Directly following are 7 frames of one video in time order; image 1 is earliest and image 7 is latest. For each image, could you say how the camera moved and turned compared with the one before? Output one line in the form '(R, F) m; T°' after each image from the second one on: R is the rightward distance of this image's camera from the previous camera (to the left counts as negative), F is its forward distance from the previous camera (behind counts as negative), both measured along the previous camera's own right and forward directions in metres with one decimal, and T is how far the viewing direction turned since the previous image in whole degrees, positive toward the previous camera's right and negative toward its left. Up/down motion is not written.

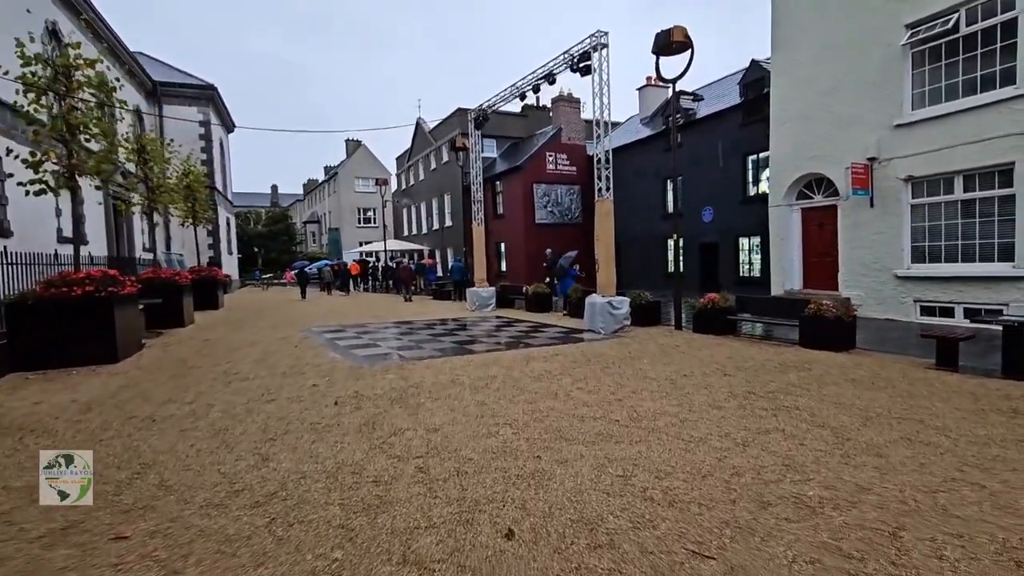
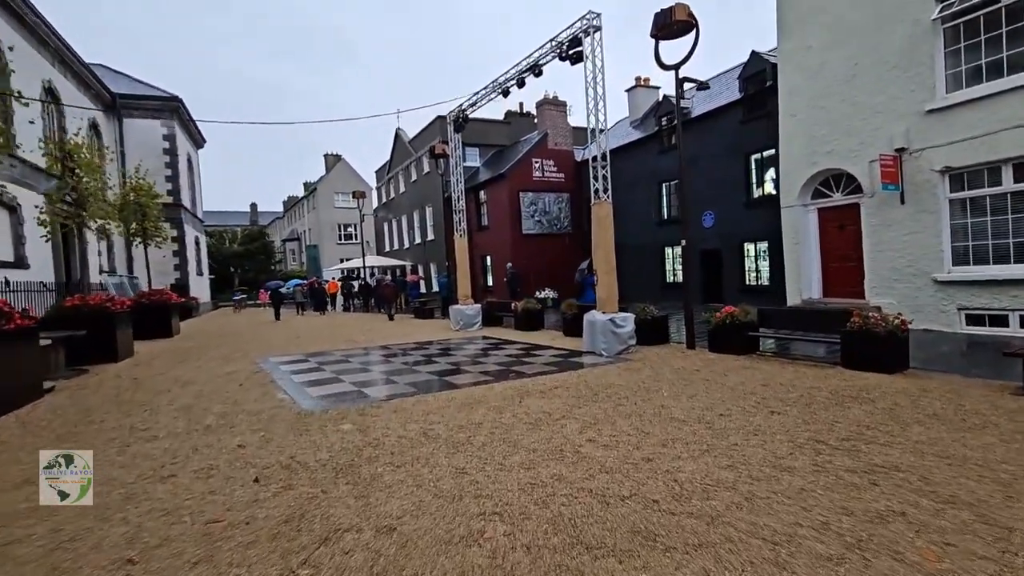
(0.0, +1.5) m; +1°
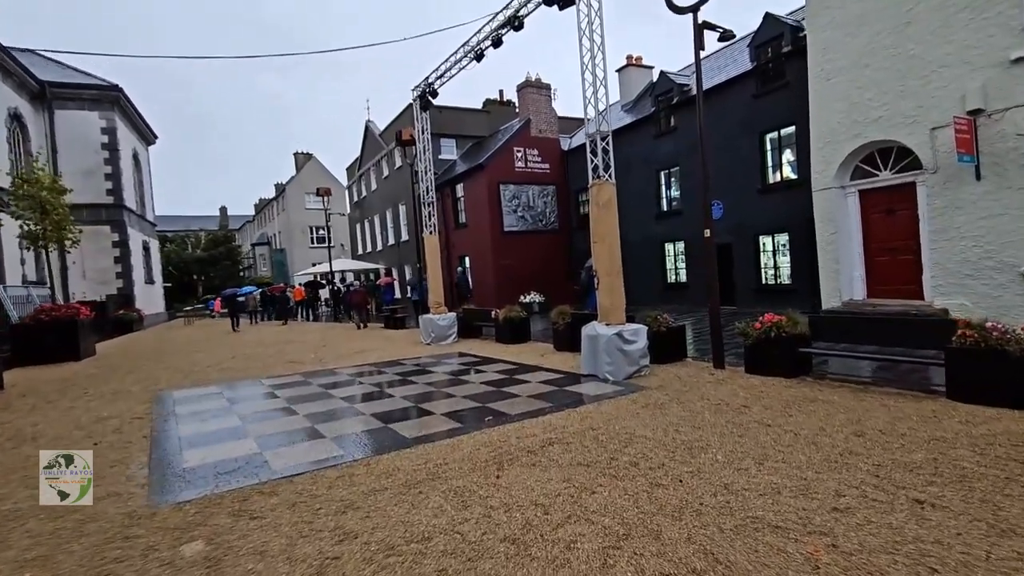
(+0.1, +2.4) m; +2°
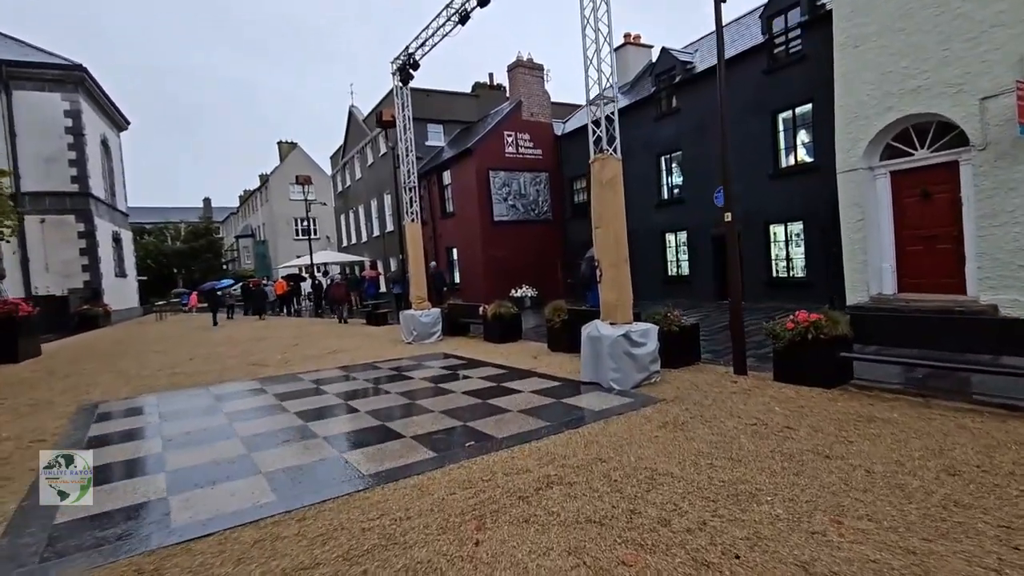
(0.0, +1.2) m; +1°
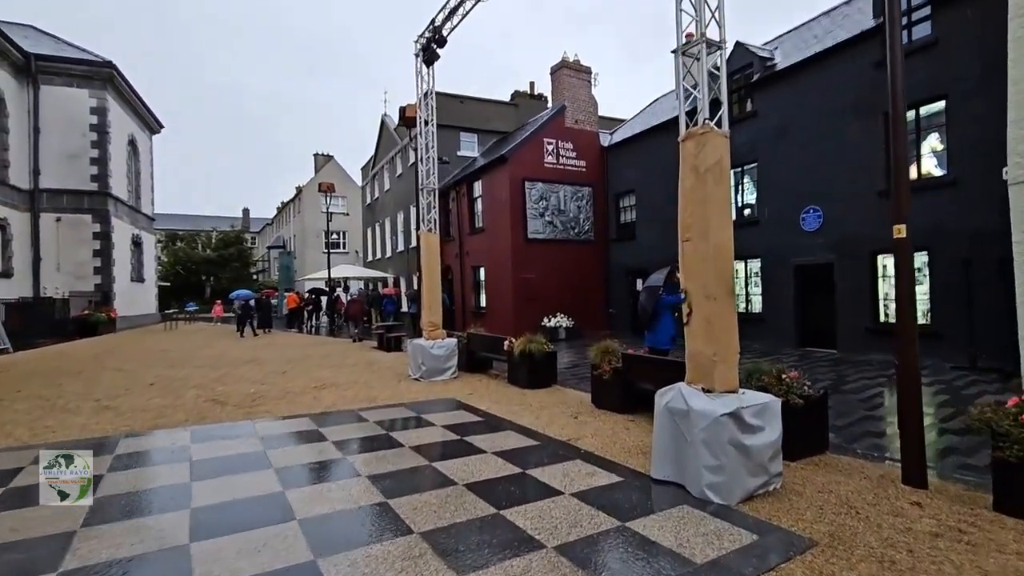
(-0.1, +2.4) m; -4°
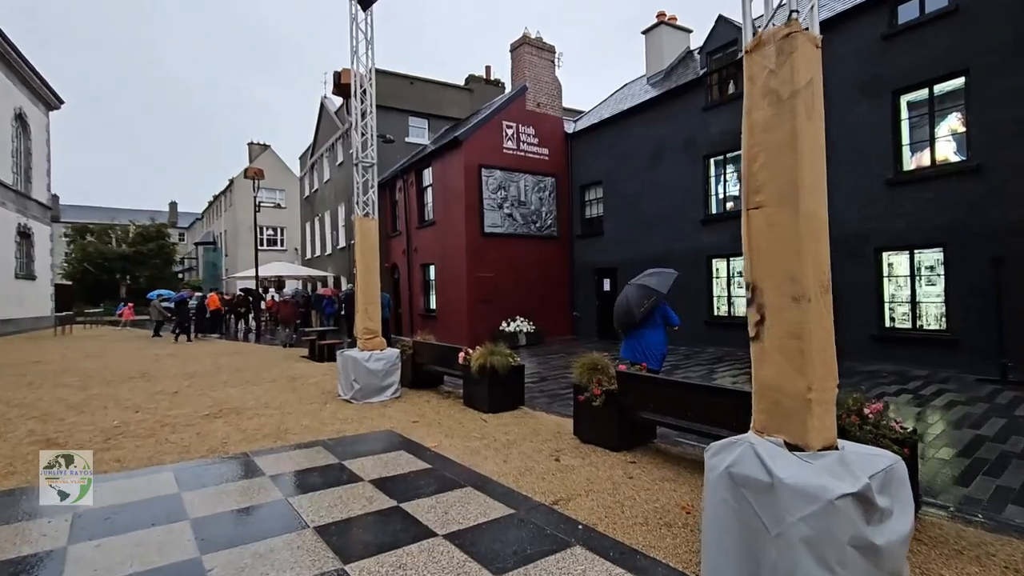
(-0.1, +1.8) m; +6°
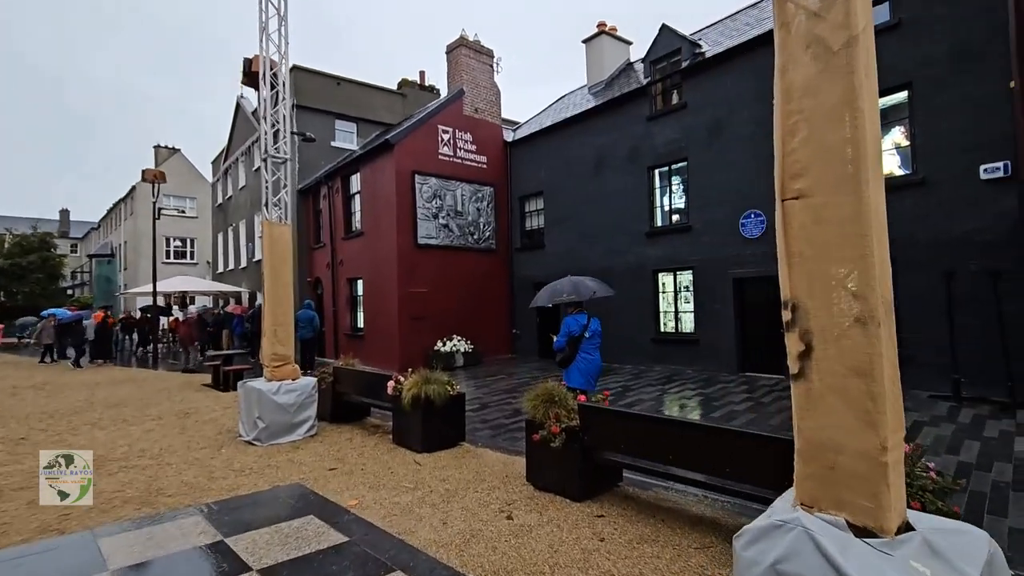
(-0.1, +1.0) m; +7°
